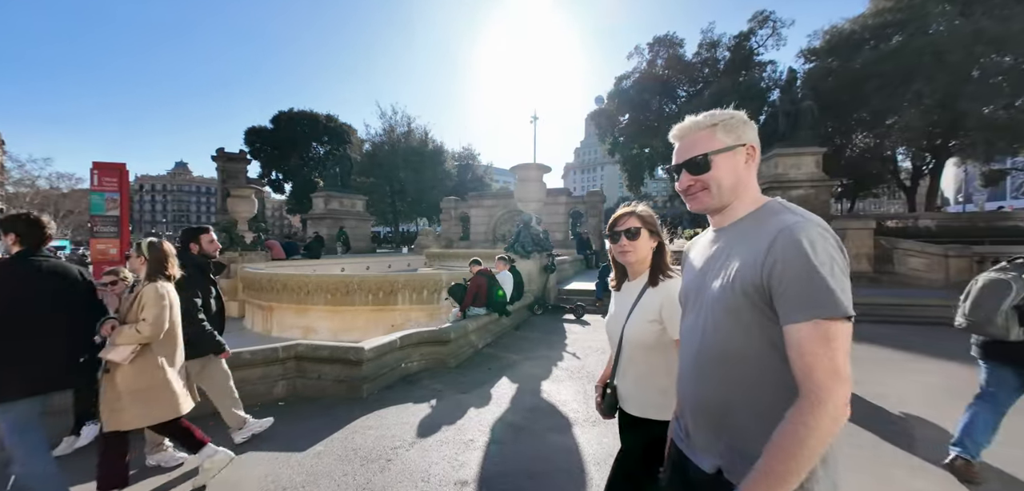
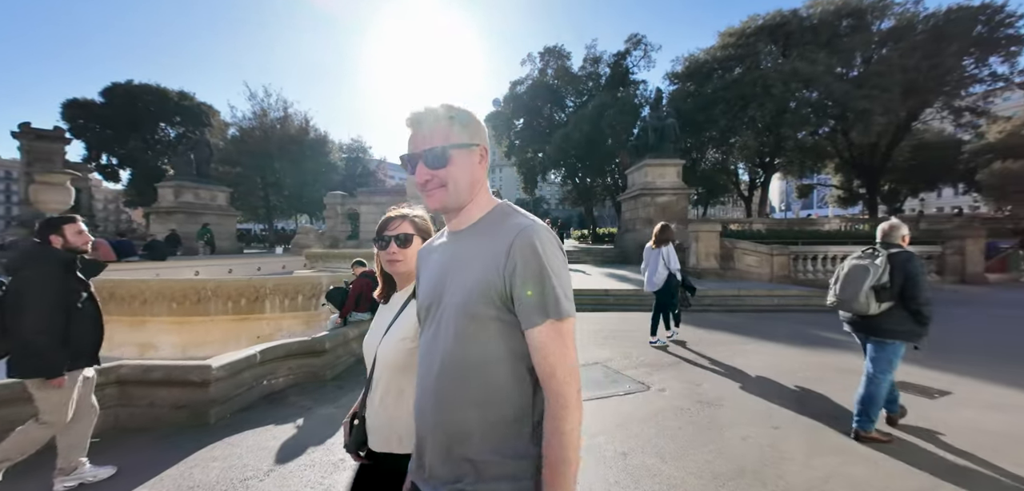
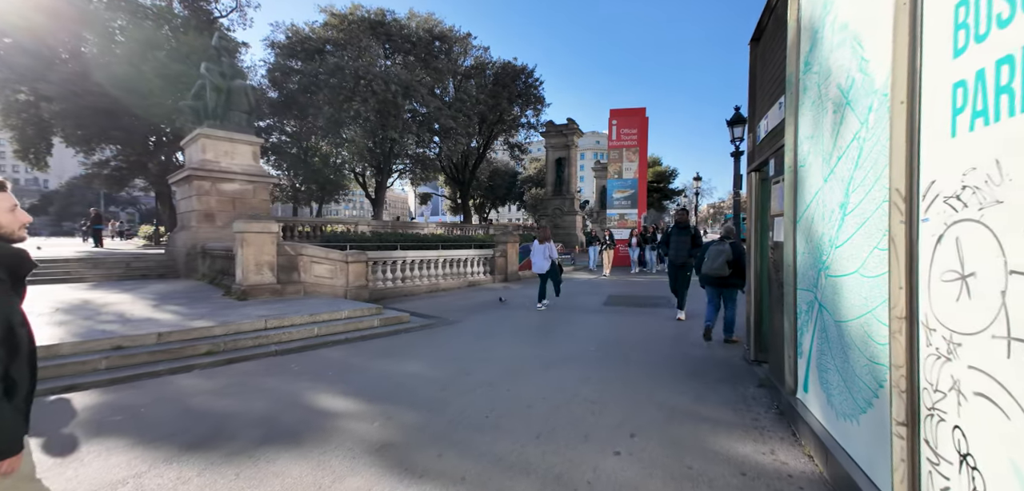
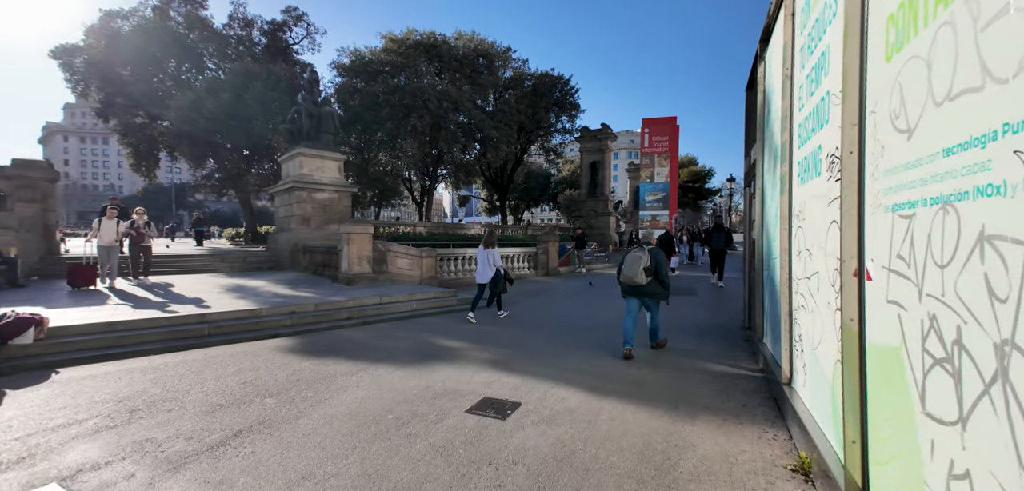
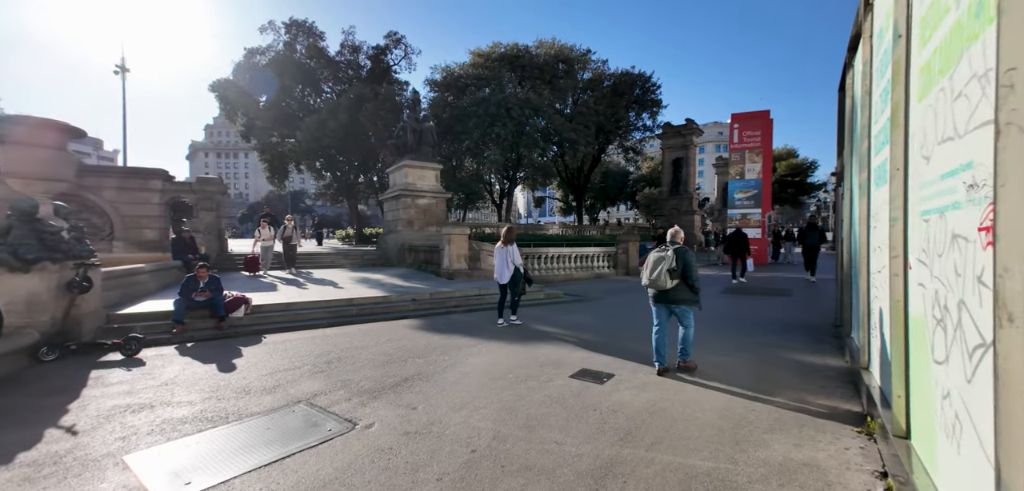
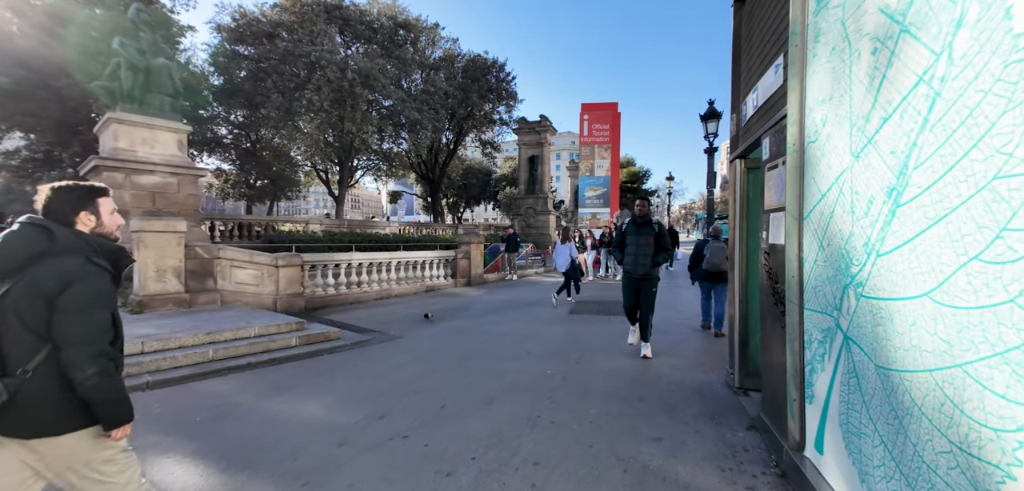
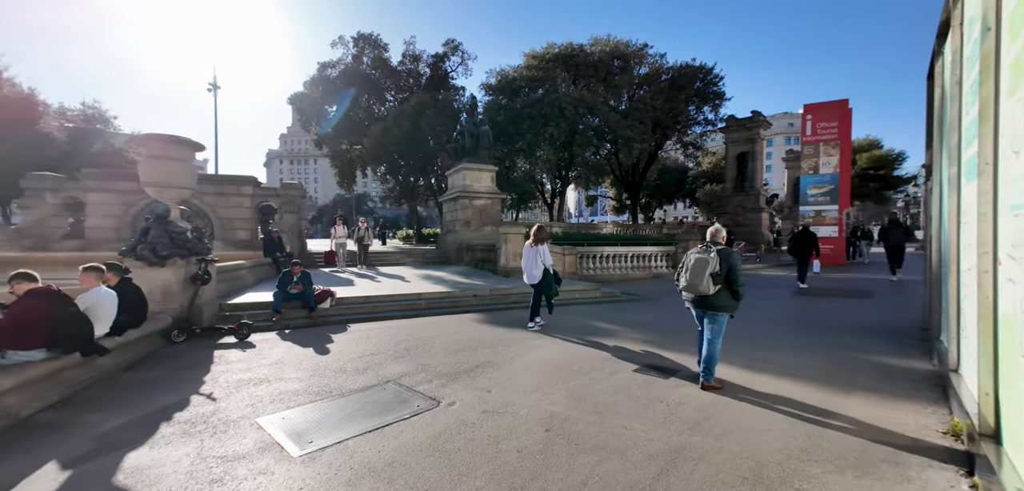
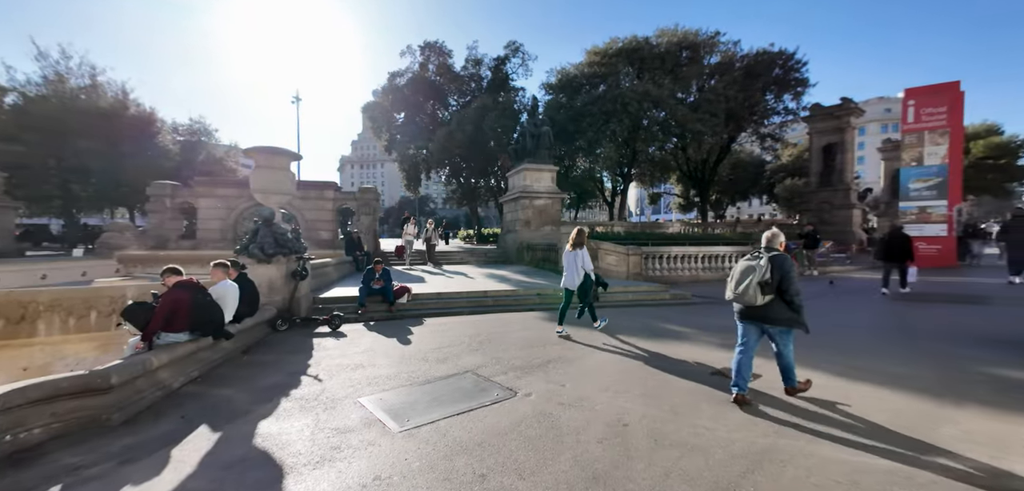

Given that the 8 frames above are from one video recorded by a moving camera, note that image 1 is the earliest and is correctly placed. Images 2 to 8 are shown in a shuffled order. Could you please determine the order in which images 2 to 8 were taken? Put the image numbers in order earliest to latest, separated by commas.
2, 8, 7, 5, 4, 3, 6
